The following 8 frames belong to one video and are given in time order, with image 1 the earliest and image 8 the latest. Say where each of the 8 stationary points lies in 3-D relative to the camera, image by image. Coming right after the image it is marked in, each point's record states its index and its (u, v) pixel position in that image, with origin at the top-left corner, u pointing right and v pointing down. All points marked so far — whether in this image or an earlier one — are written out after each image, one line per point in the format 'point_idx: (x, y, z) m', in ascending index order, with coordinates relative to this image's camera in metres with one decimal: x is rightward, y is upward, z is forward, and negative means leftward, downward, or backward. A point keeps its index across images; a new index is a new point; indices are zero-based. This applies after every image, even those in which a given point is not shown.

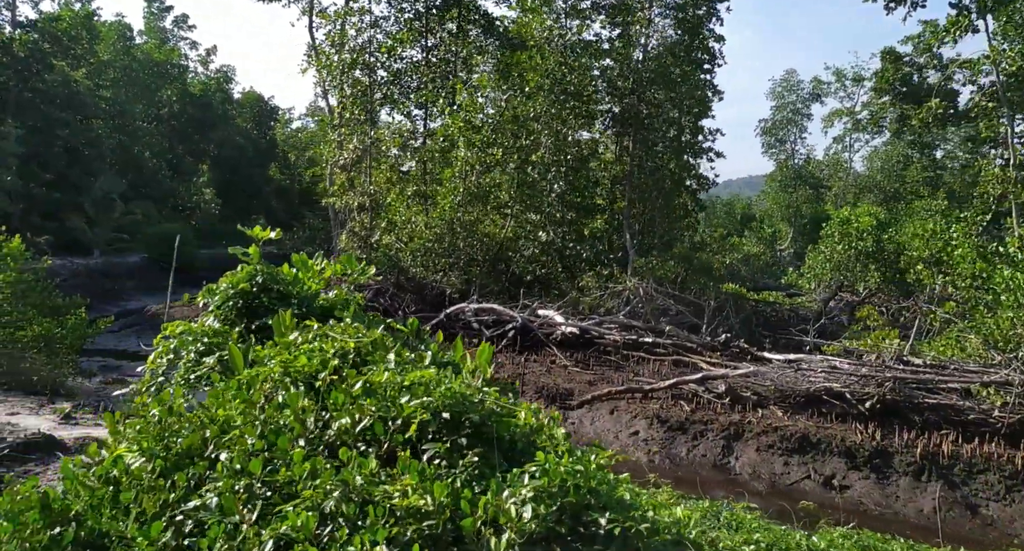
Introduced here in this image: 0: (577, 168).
0: (+1.2, +1.8, +14.0) m
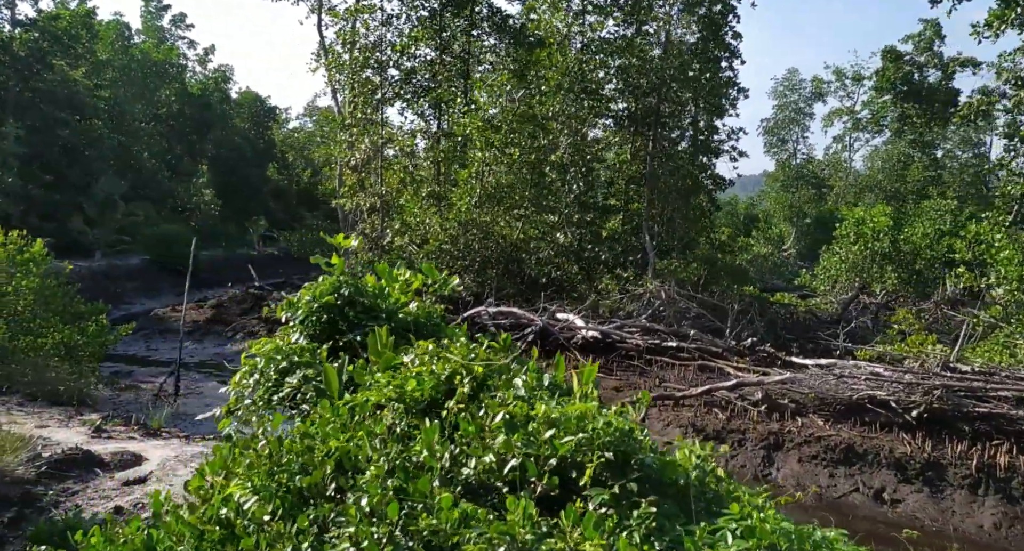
0: (+1.5, +1.7, +13.8) m
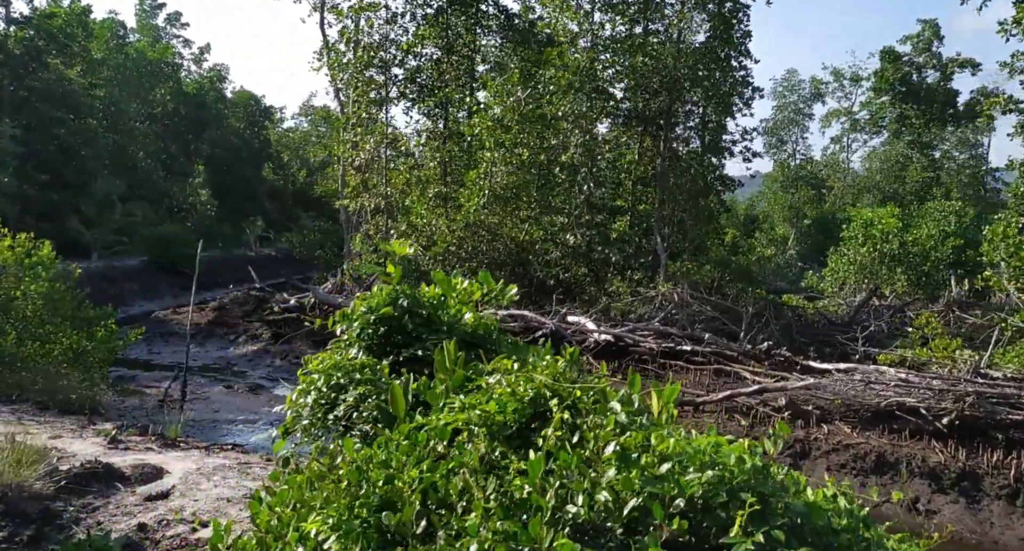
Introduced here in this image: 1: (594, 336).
0: (+1.6, +1.7, +13.7) m
1: (+1.0, -0.8, +11.0) m
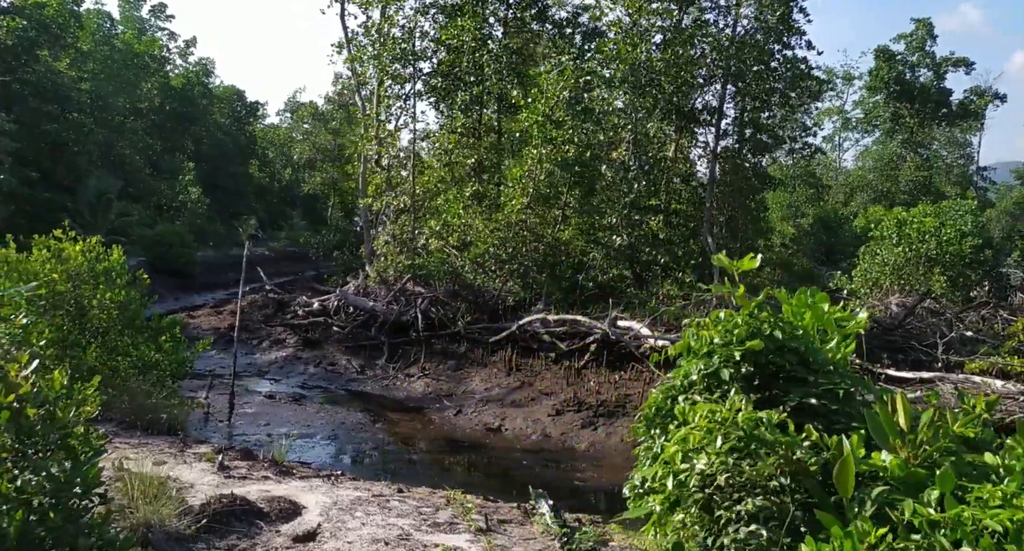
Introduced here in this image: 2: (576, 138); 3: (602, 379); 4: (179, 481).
0: (+2.3, +1.7, +13.2) m
1: (+1.8, -0.9, +10.5) m
2: (+0.9, +2.1, +12.6) m
3: (+1.2, -1.3, +10.7) m
4: (-1.8, -1.1, +4.4) m
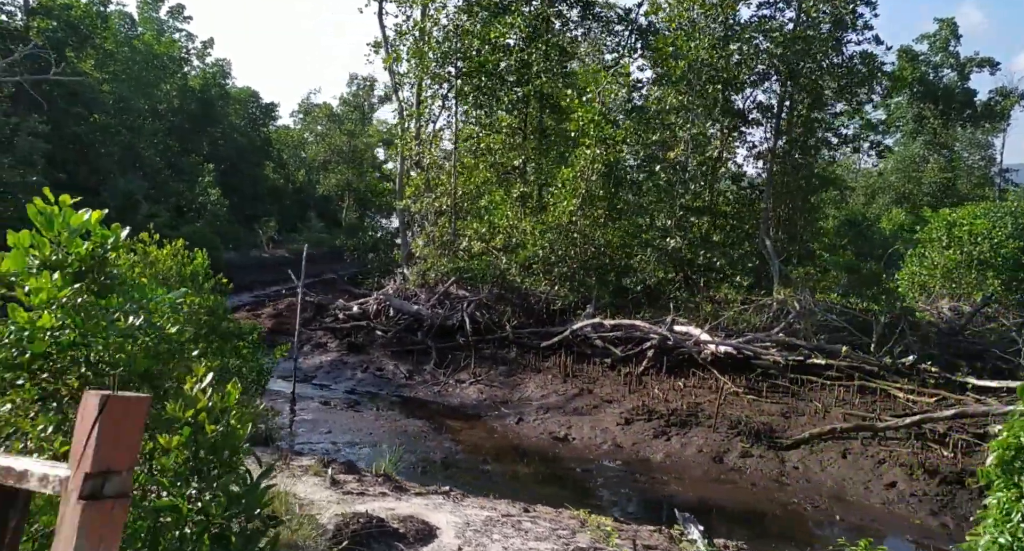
0: (+3.1, +1.6, +12.9) m
1: (+2.5, -0.9, +10.2) m
2: (+1.7, +2.0, +12.3) m
3: (+2.0, -1.4, +10.4) m
4: (-1.1, -1.2, +4.2) m
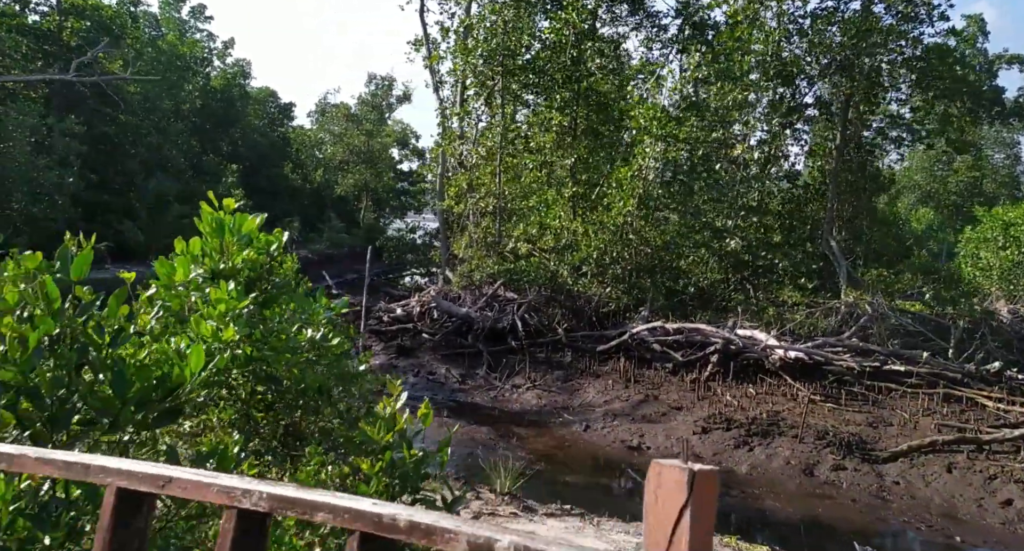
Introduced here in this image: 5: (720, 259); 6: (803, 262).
0: (+3.9, +1.6, +12.6) m
1: (+3.3, -0.9, +9.9) m
2: (+2.5, +2.0, +12.0) m
3: (+2.7, -1.4, +10.0) m
4: (-0.4, -1.2, +3.9) m
5: (+3.1, +0.3, +12.4) m
6: (+4.3, +0.2, +12.5) m
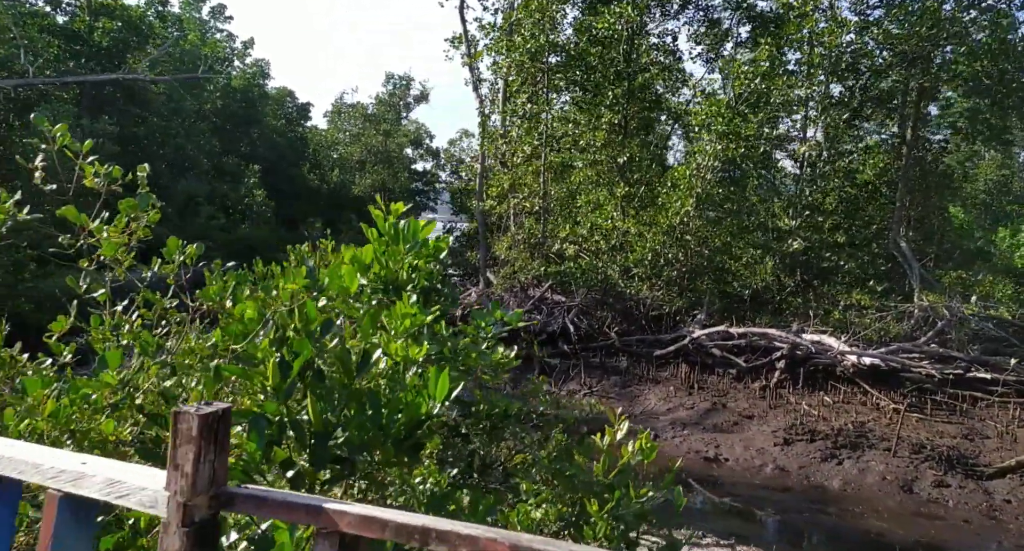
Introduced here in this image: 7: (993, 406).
0: (+4.6, +1.6, +12.1) m
1: (+4.0, -1.0, +9.4) m
2: (+3.2, +2.0, +11.6) m
3: (+3.5, -1.5, +9.6) m
4: (+0.3, -1.2, +3.5) m
5: (+3.8, +0.2, +11.9) m
6: (+5.1, +0.2, +12.1) m
7: (+5.3, -1.4, +9.0) m
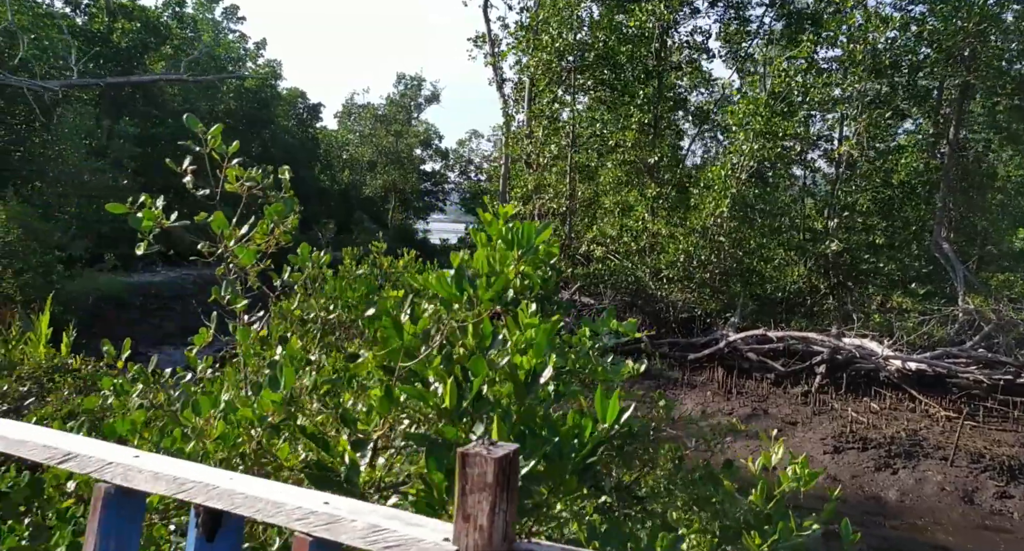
0: (+5.1, +1.5, +11.9) m
1: (+4.4, -1.0, +9.2) m
2: (+3.7, +1.9, +11.3) m
3: (+3.9, -1.5, +9.4) m
4: (+0.7, -1.3, +3.2) m
5: (+4.3, +0.2, +11.7) m
6: (+5.5, +0.1, +11.8) m
7: (+5.7, -1.4, +8.7) m
